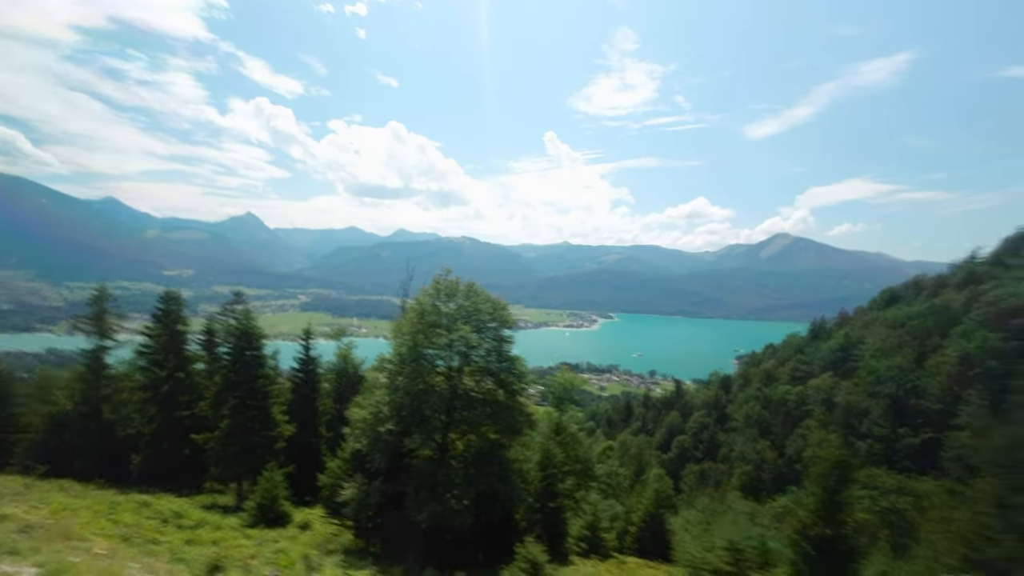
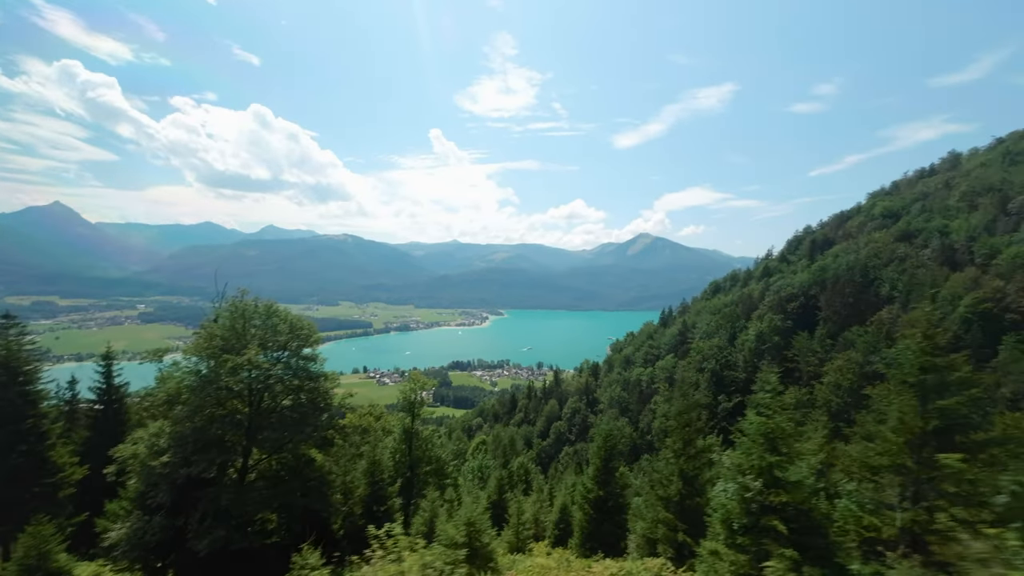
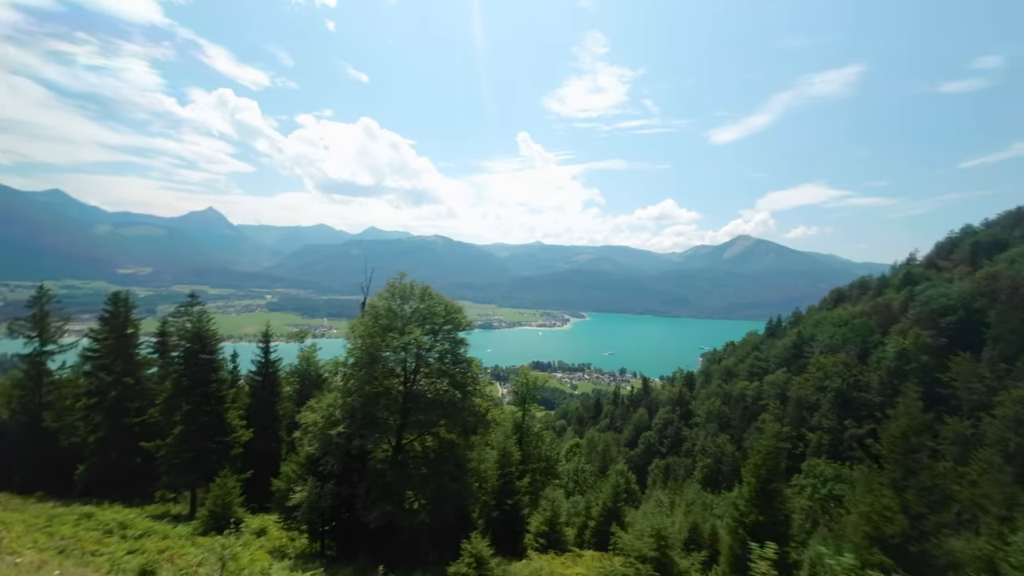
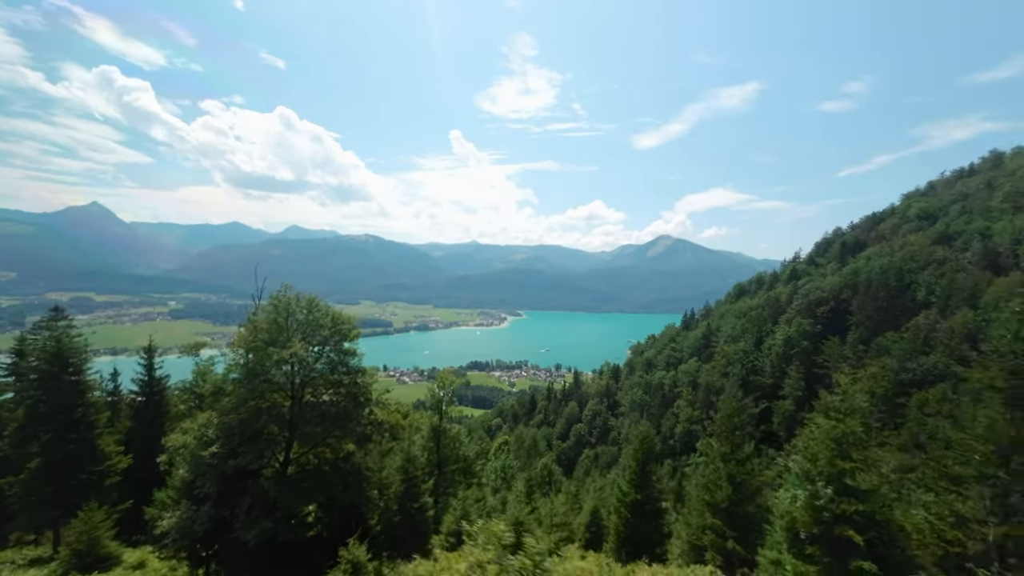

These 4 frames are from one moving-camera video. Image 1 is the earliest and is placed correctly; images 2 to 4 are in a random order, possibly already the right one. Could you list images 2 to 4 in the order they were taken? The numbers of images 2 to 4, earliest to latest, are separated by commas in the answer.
3, 4, 2
